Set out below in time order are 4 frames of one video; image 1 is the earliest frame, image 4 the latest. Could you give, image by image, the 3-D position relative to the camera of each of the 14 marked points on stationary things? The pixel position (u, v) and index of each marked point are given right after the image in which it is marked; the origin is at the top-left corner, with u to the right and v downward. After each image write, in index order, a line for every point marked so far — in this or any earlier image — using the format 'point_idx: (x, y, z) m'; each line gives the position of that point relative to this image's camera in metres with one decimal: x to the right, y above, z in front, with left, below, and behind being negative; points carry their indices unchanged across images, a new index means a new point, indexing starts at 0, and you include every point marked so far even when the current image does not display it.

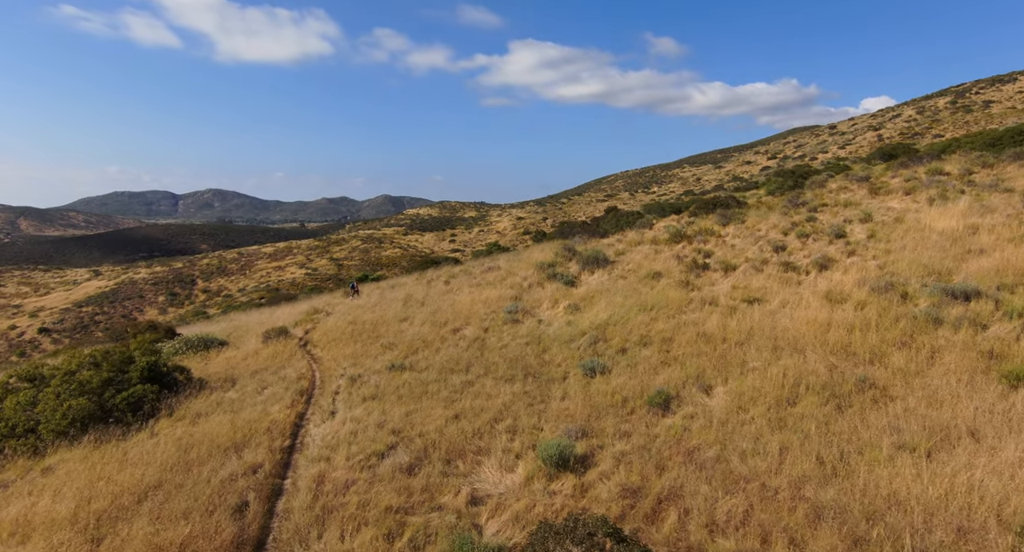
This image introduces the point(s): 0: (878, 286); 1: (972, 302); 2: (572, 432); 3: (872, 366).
0: (+6.8, -0.2, +13.0) m
1: (+7.7, -0.4, +11.7) m
2: (+0.8, -2.1, +9.6) m
3: (+5.3, -1.3, +10.3) m
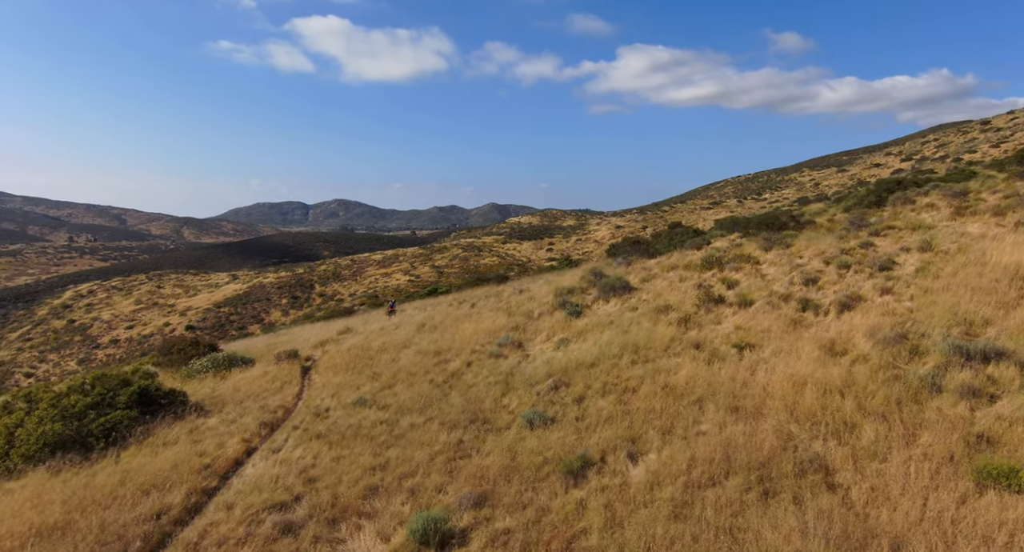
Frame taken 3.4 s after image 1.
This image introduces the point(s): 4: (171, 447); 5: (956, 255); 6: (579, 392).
0: (+5.9, -1.0, +11.1) m
1: (+6.6, -1.2, +9.6) m
2: (-0.6, -2.8, +8.8) m
3: (+4.0, -2.1, +8.7) m
4: (-6.0, -3.0, +12.2) m
5: (+9.3, +0.4, +14.6) m
6: (+1.1, -1.9, +11.7) m
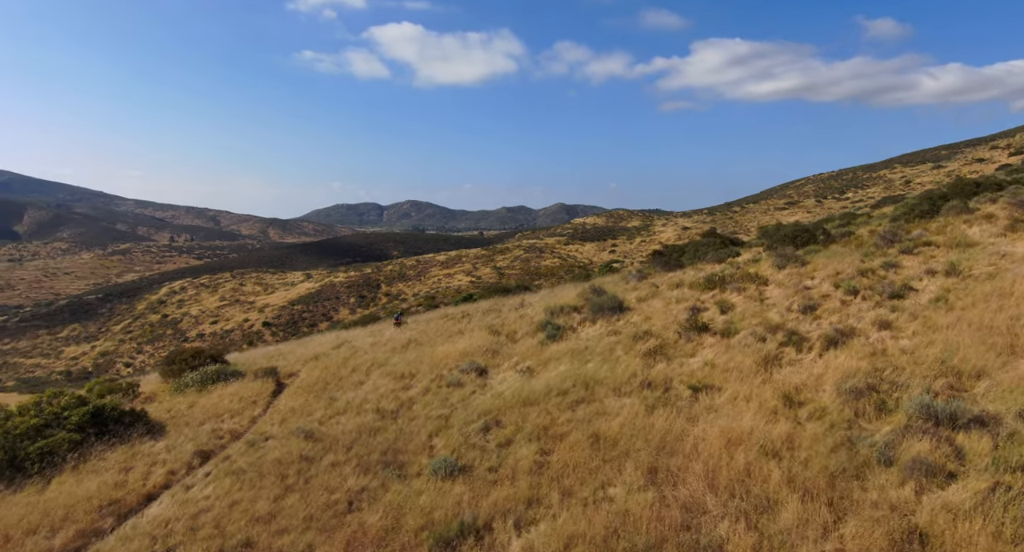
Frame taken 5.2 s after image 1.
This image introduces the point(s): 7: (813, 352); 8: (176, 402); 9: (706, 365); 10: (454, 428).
0: (+4.6, -1.5, +9.4) m
1: (+5.1, -1.7, +7.8) m
2: (-2.1, -3.3, +8.0) m
3: (+2.4, -2.6, +7.3) m
4: (-7.1, -3.4, +12.0) m
5: (+8.4, -0.1, +12.5) m
6: (-0.1, -2.4, +10.6) m
7: (+4.9, -1.2, +11.5) m
8: (-8.1, -3.0, +16.8) m
9: (+3.3, -1.5, +11.7) m
10: (-0.9, -2.5, +11.4) m
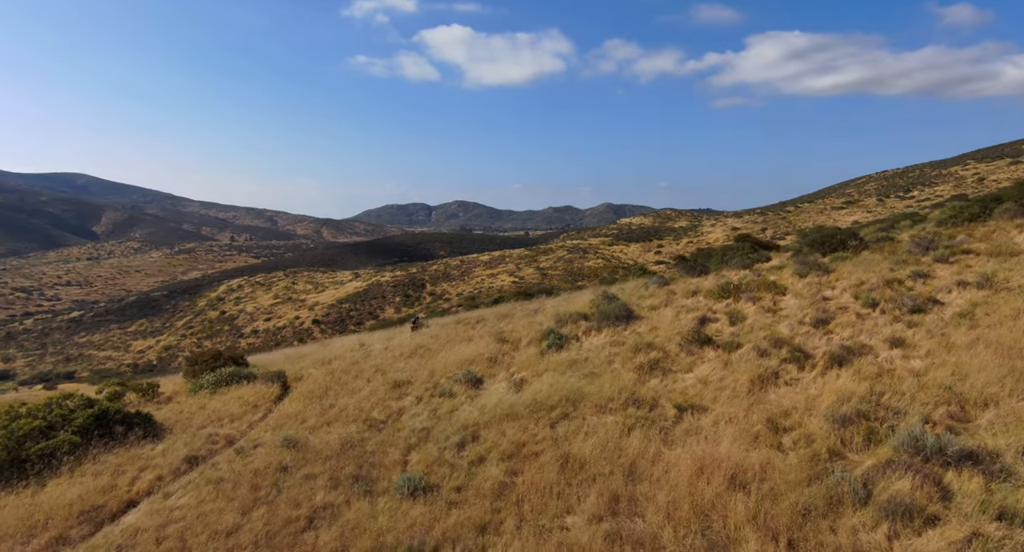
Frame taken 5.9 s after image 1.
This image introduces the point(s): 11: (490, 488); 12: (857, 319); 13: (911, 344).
0: (+4.1, -1.7, +8.6) m
1: (+4.4, -1.9, +7.0) m
2: (-2.7, -3.4, +7.7) m
3: (+1.7, -2.8, +6.7) m
4: (-7.3, -3.5, +12.1) m
5: (+8.2, -0.3, +11.4) m
6: (-0.5, -2.6, +10.2) m
7: (+4.6, -1.4, +10.6) m
8: (-8.0, -3.1, +17.0) m
9: (+3.0, -1.7, +11.1) m
10: (-1.2, -2.6, +11.0) m
11: (-0.3, -2.7, +9.0) m
12: (+6.1, -0.7, +12.4) m
13: (+6.1, -1.0, +10.7) m
